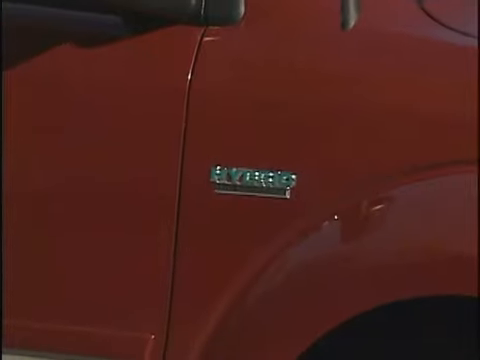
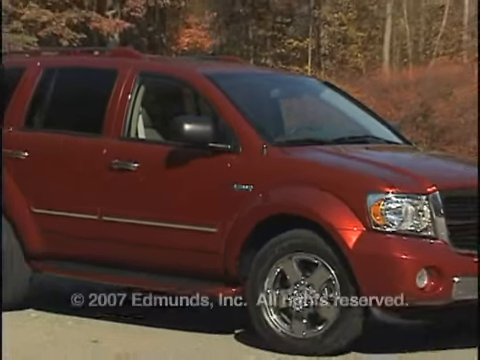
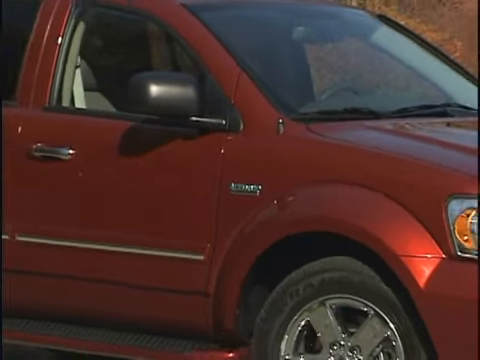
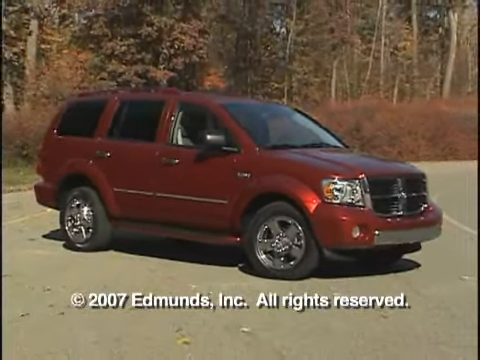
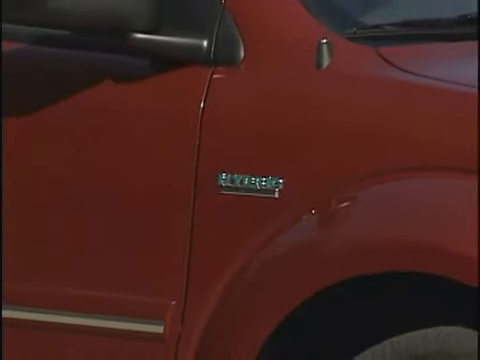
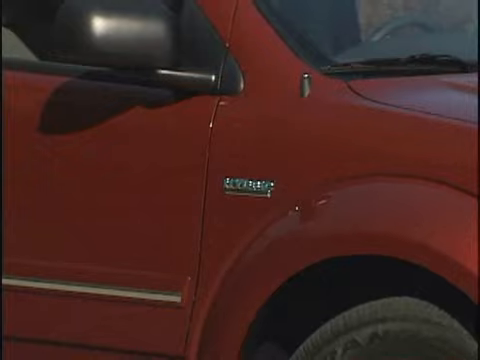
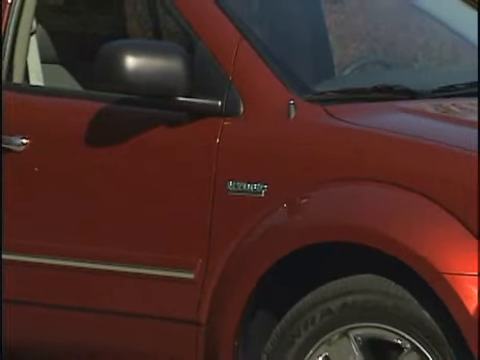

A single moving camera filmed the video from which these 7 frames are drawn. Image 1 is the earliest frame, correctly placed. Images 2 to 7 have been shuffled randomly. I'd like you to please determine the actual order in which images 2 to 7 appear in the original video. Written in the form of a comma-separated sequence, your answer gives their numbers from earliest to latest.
5, 6, 7, 3, 2, 4
